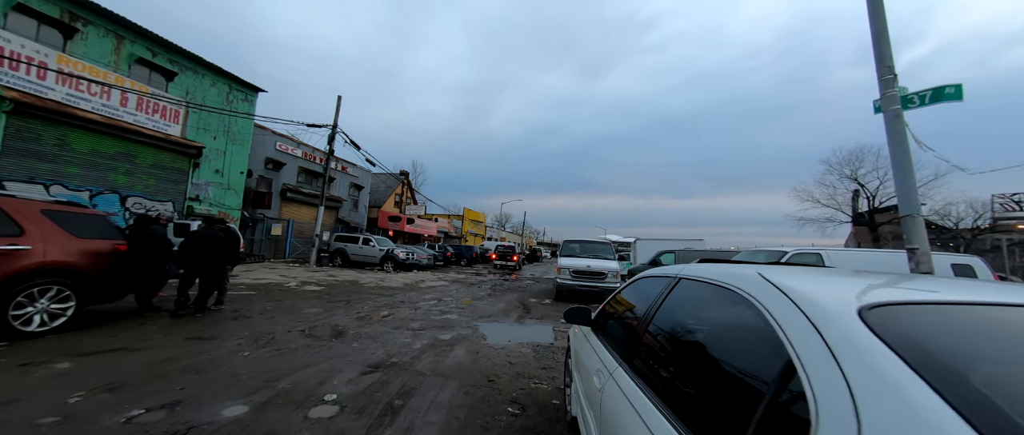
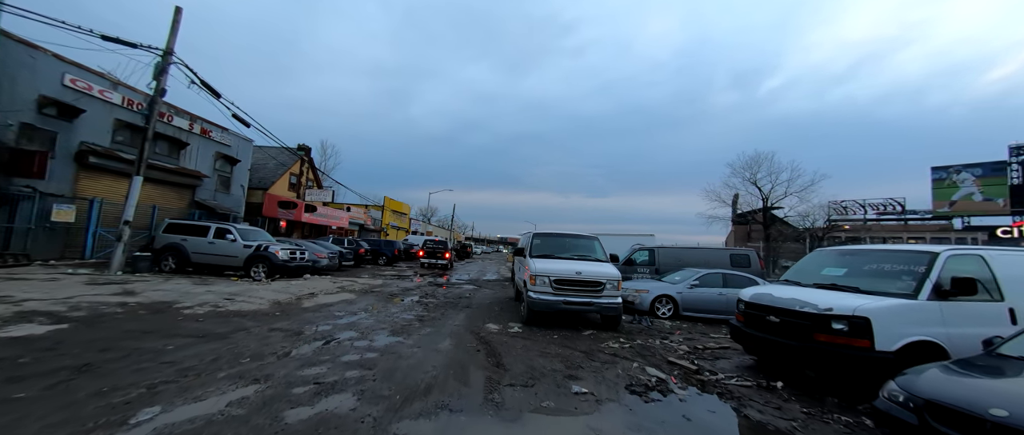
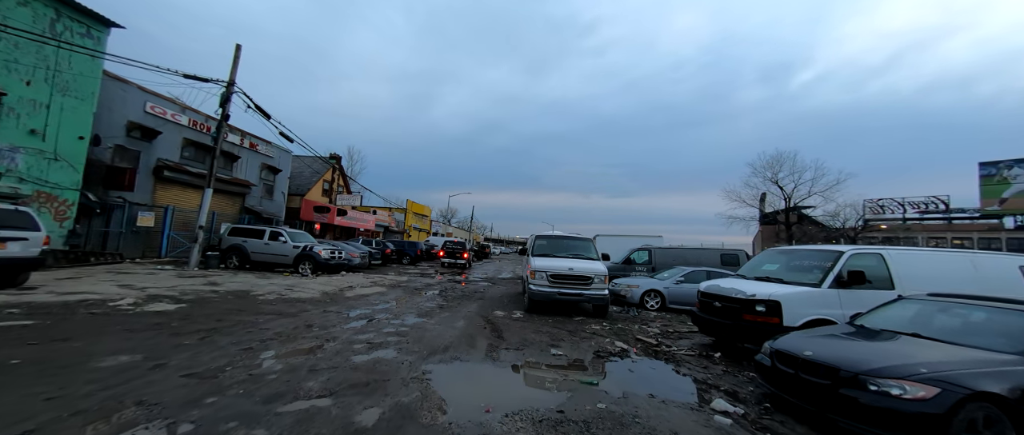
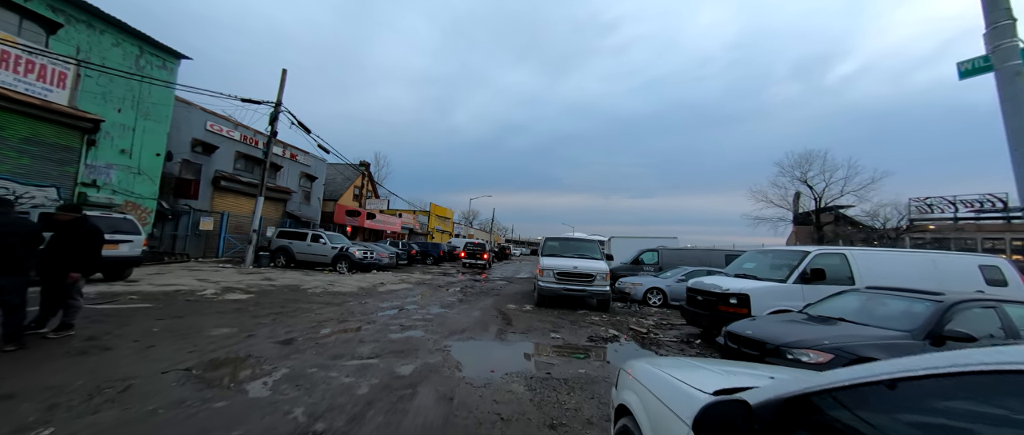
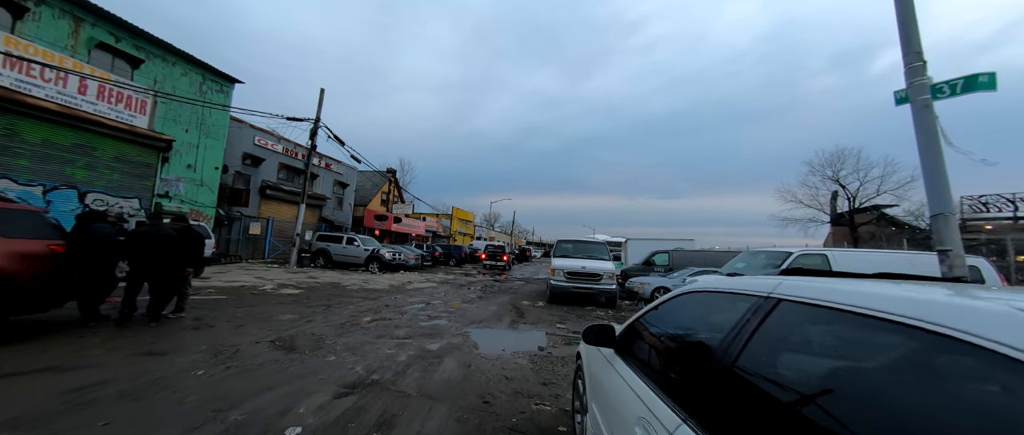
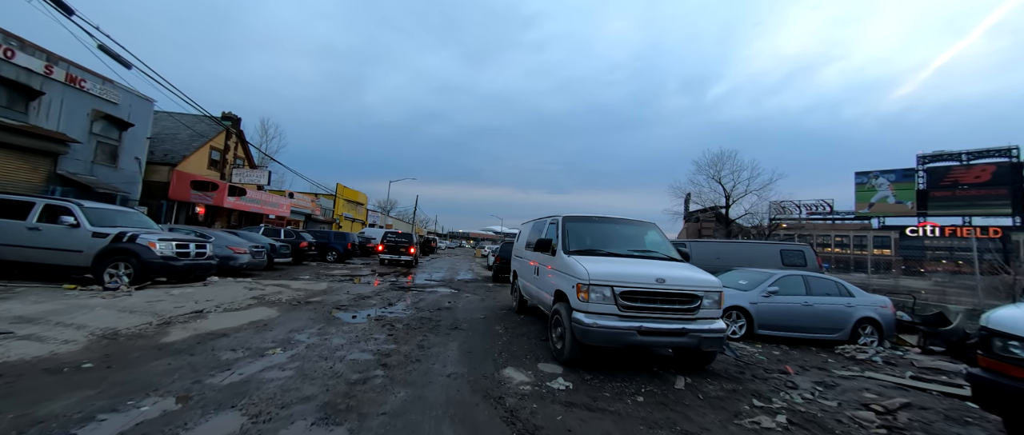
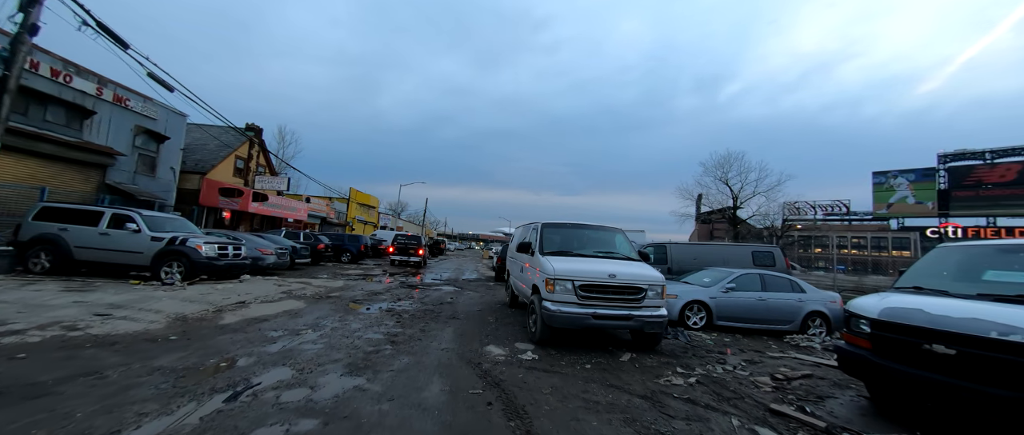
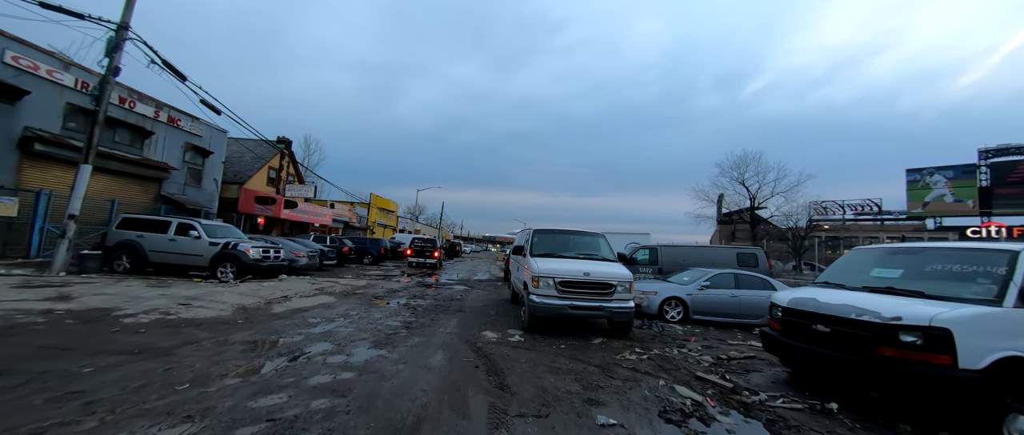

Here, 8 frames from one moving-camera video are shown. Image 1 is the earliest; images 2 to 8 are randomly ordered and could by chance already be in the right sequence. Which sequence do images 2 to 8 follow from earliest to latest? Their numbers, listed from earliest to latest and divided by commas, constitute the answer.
5, 4, 3, 2, 8, 7, 6
